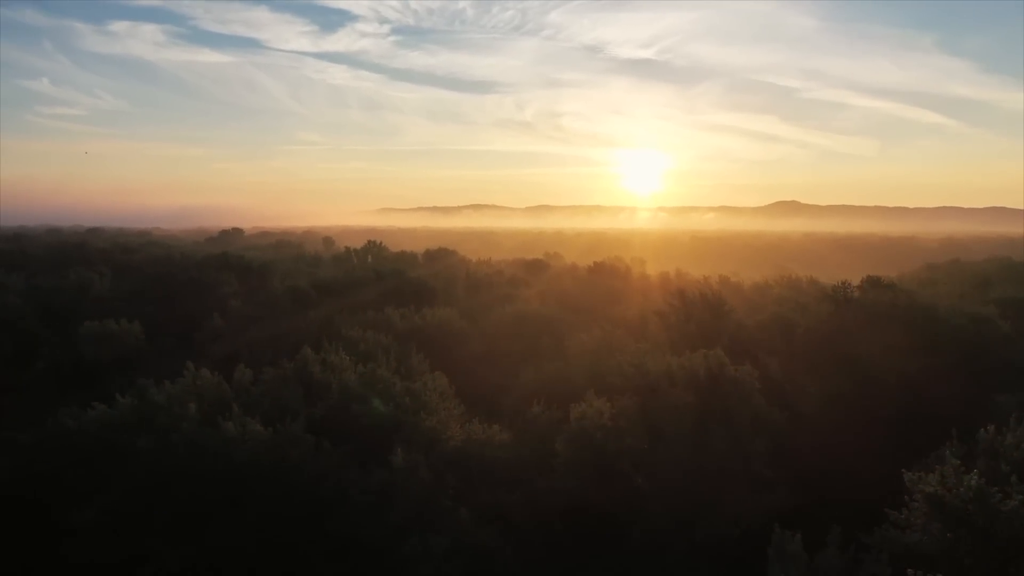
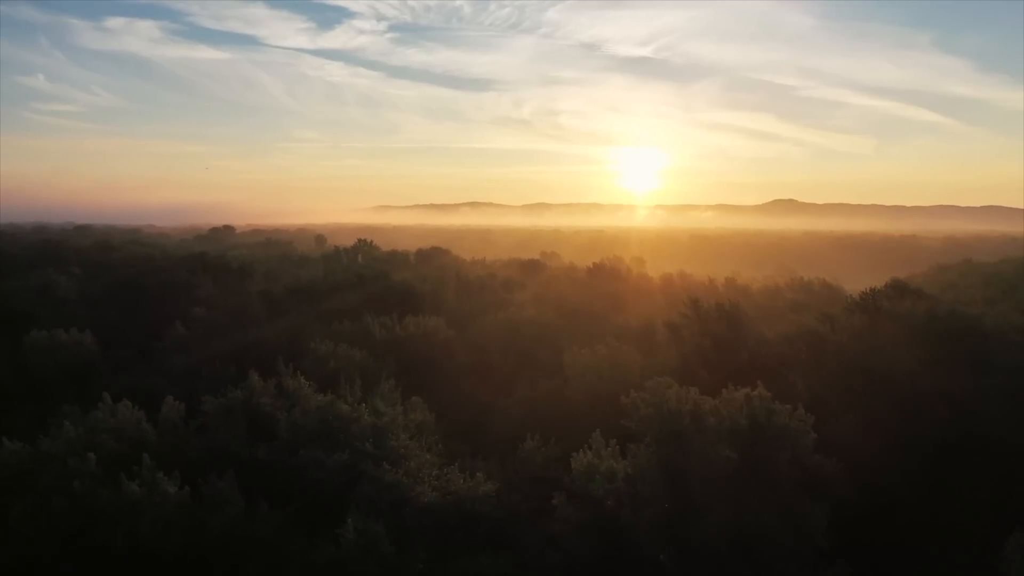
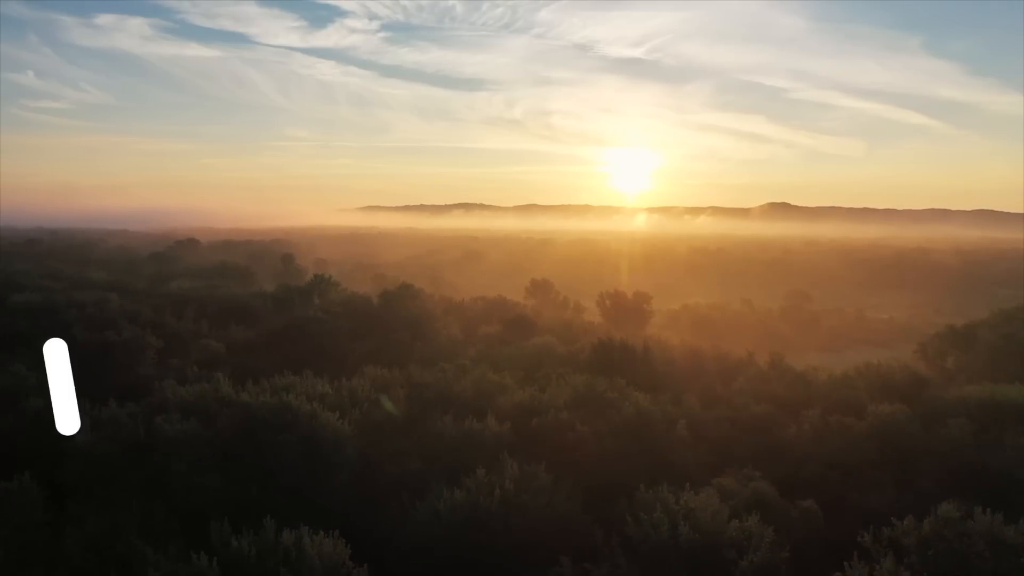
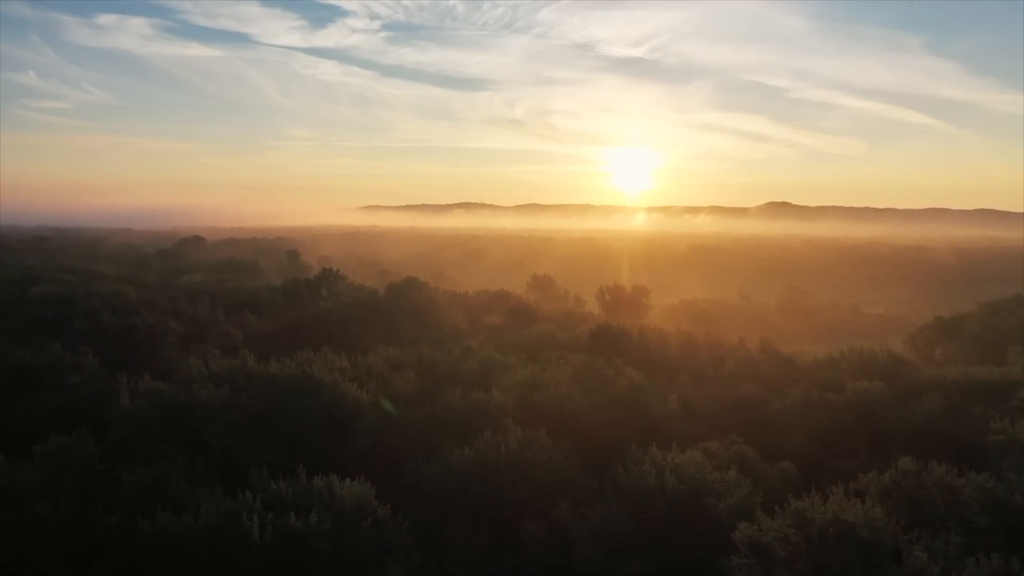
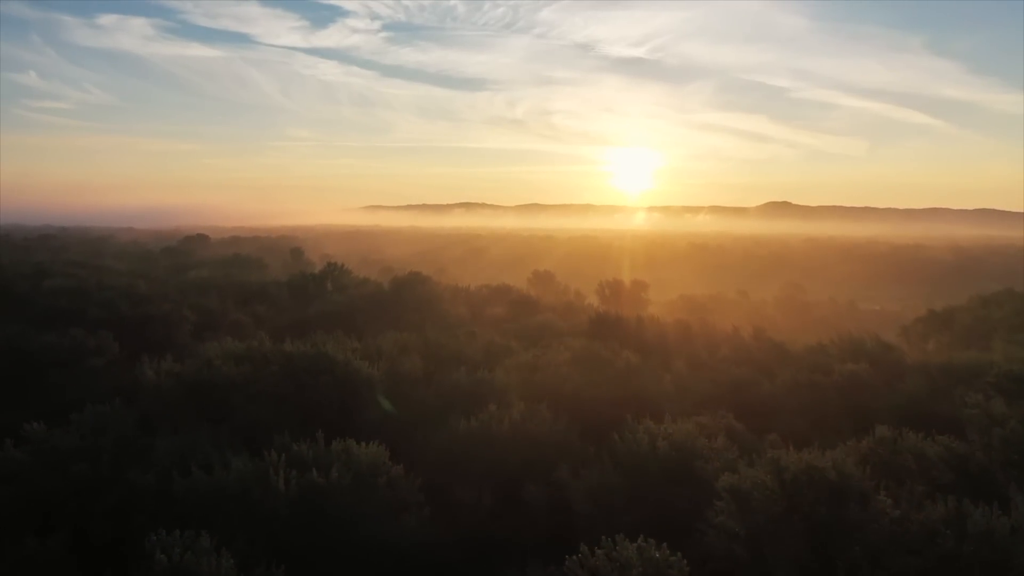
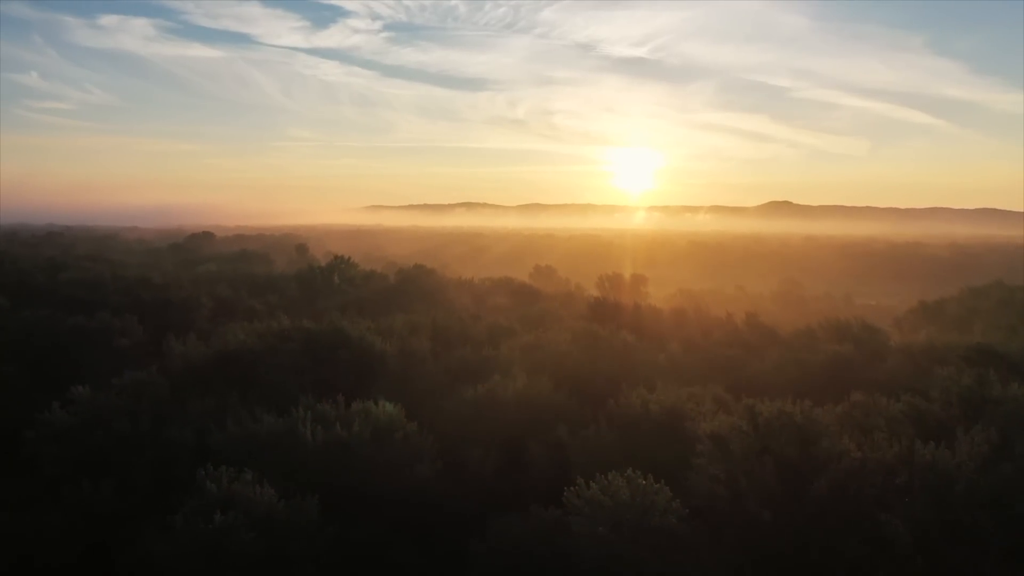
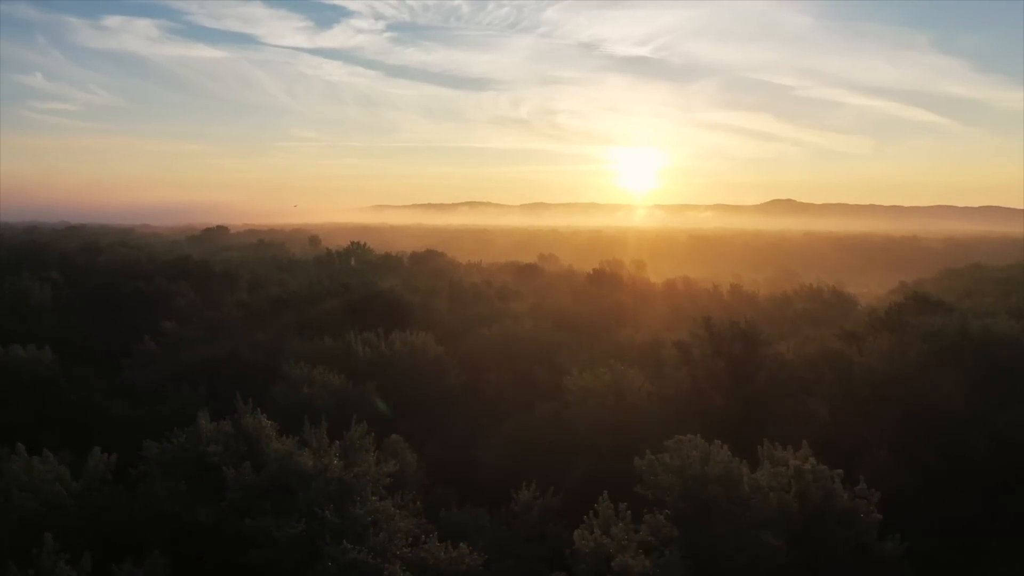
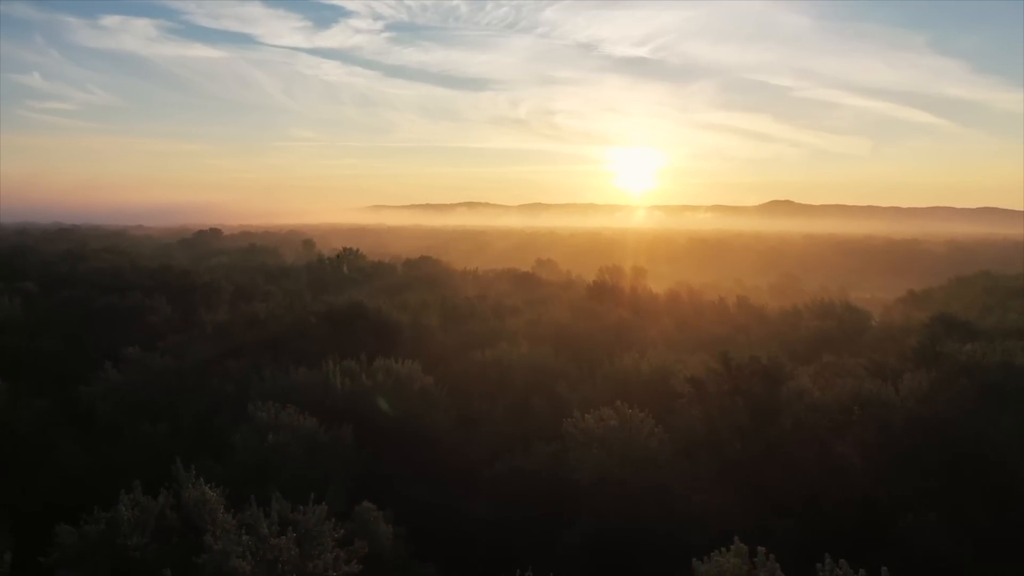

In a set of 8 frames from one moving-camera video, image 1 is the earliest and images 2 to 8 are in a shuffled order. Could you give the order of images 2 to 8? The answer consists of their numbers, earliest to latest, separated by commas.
2, 7, 8, 6, 5, 4, 3
